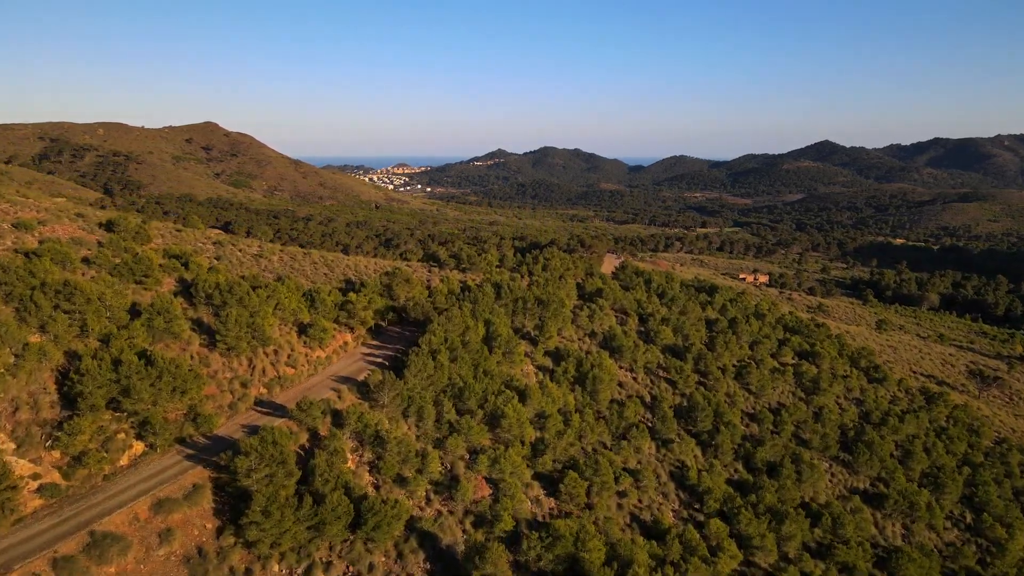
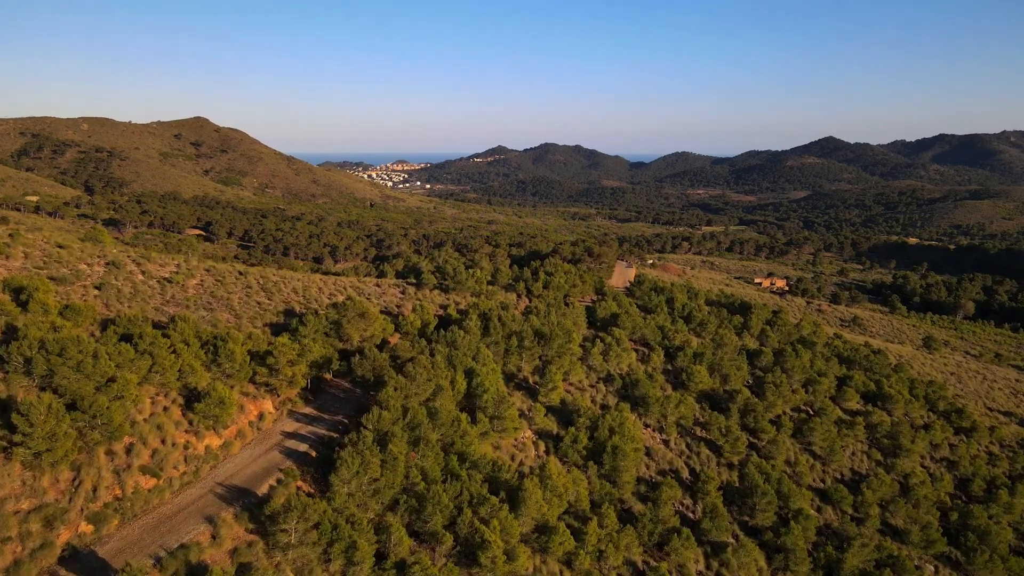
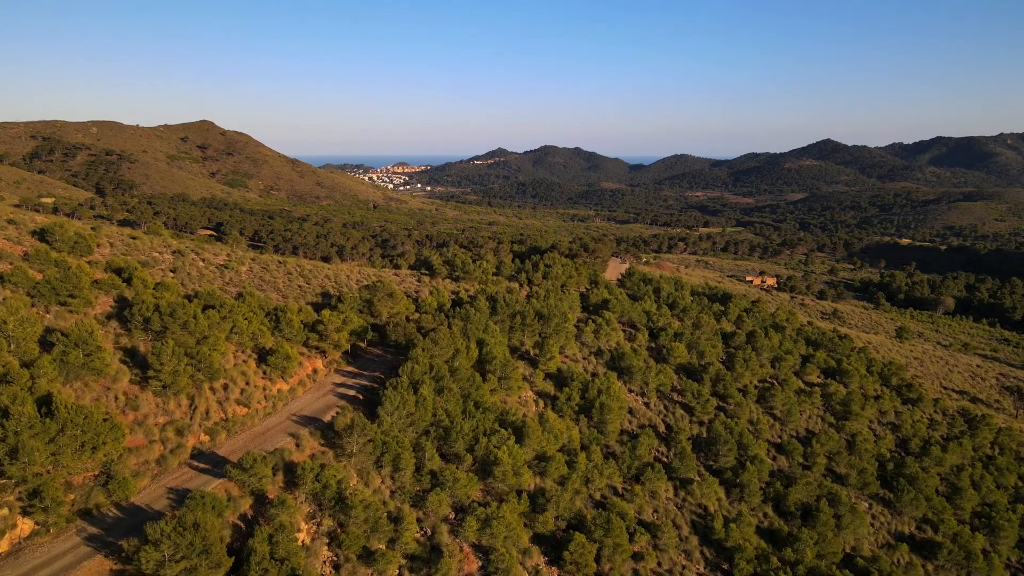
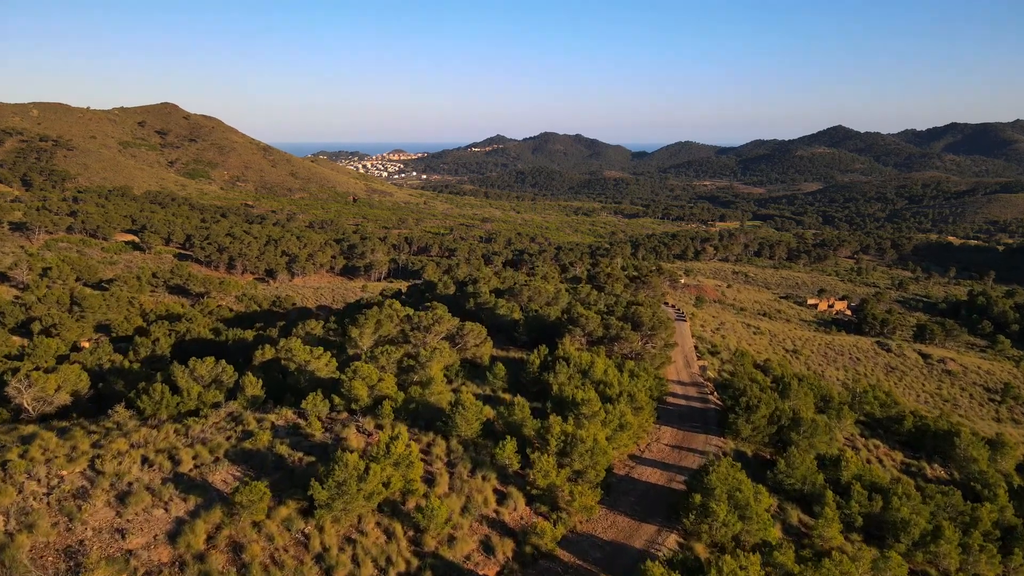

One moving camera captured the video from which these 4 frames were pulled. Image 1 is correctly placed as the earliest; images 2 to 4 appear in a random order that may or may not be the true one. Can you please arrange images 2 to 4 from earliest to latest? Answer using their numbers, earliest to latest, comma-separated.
3, 2, 4
